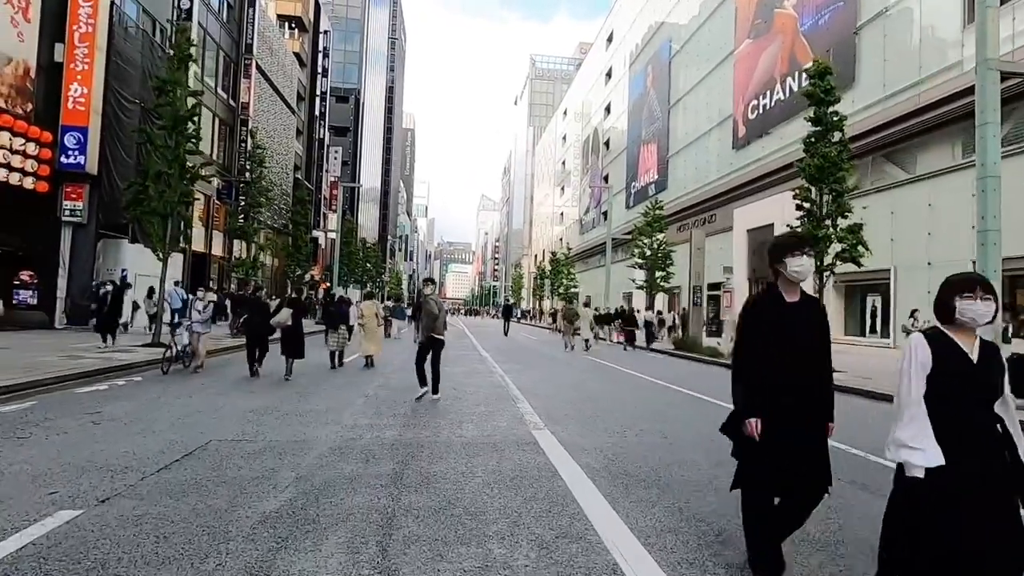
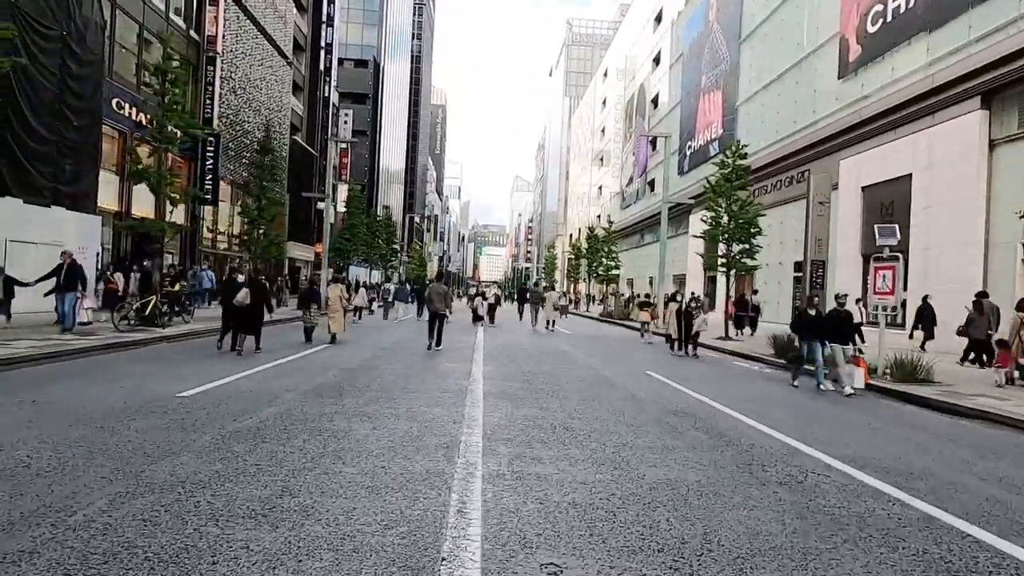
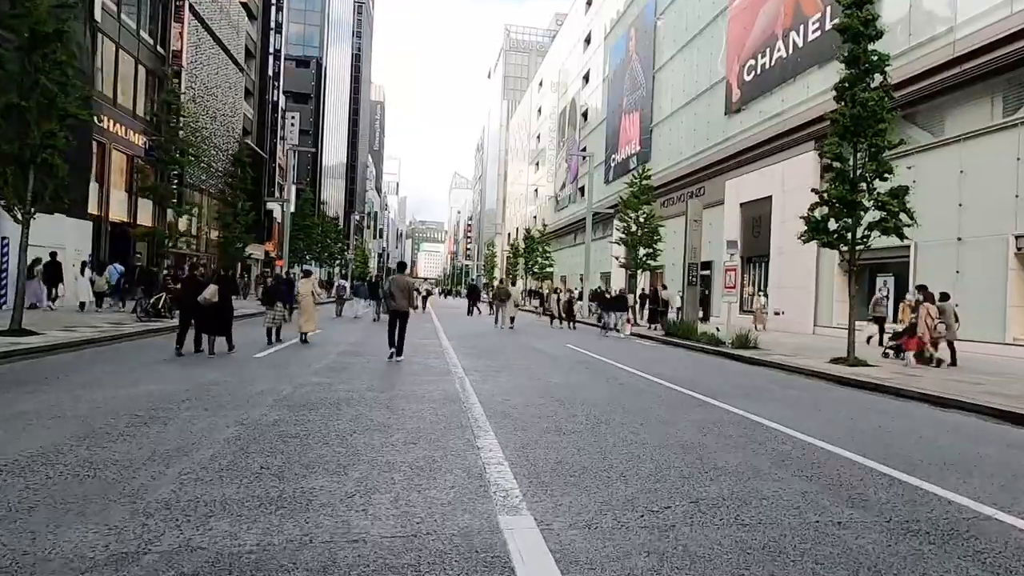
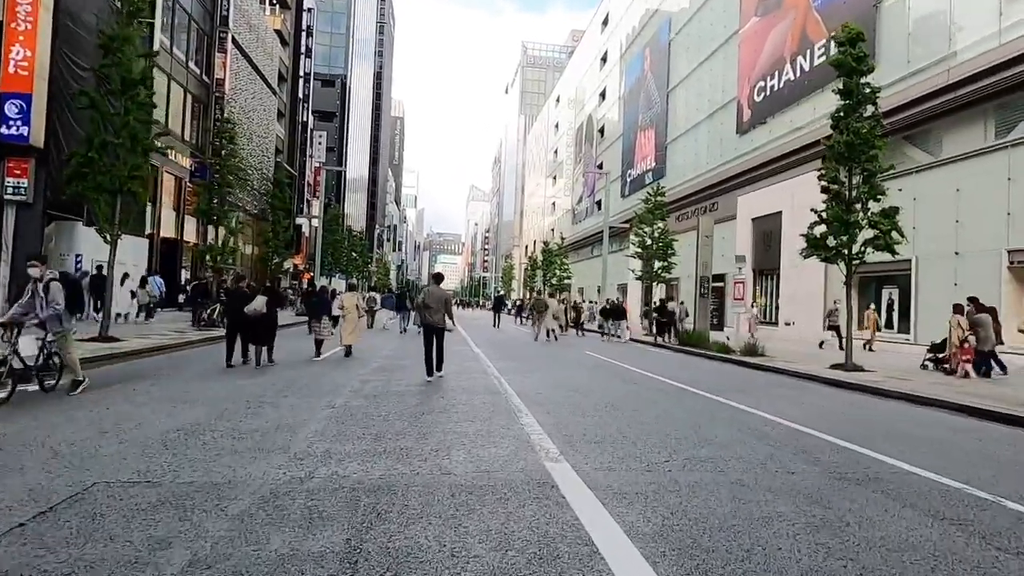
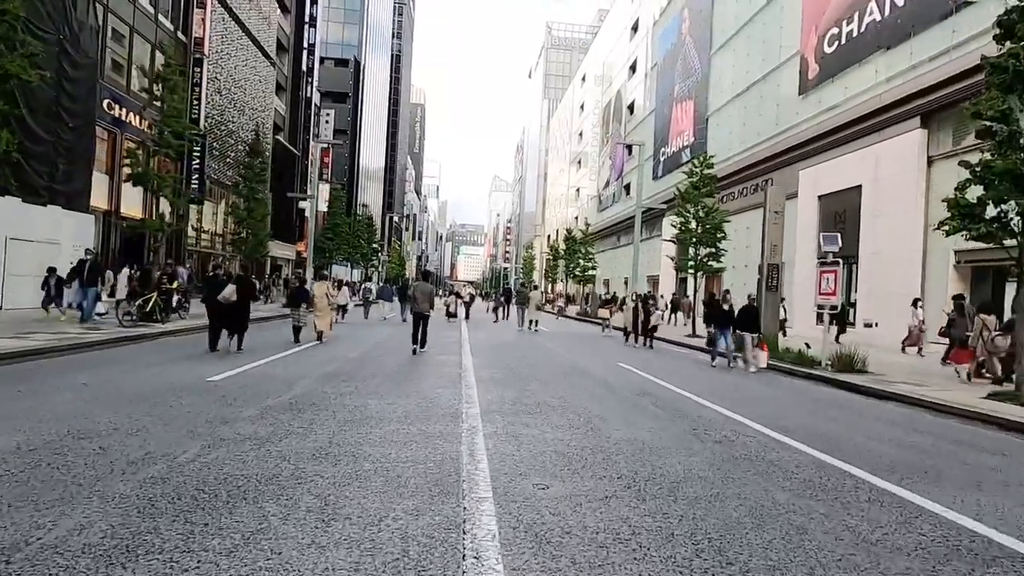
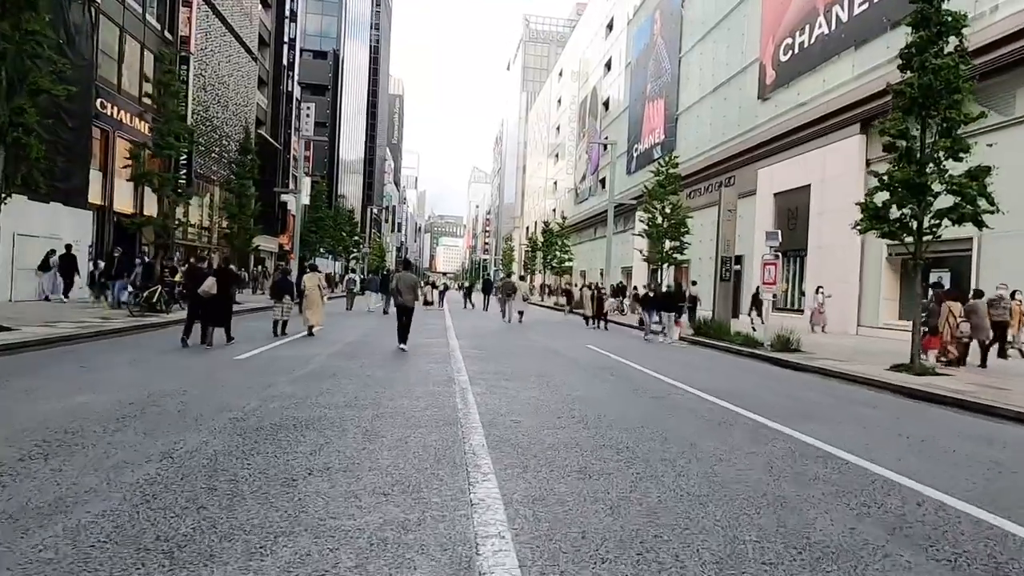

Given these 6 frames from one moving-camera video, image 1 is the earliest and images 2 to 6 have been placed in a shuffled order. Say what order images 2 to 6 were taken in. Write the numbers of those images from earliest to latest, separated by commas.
4, 3, 6, 5, 2
